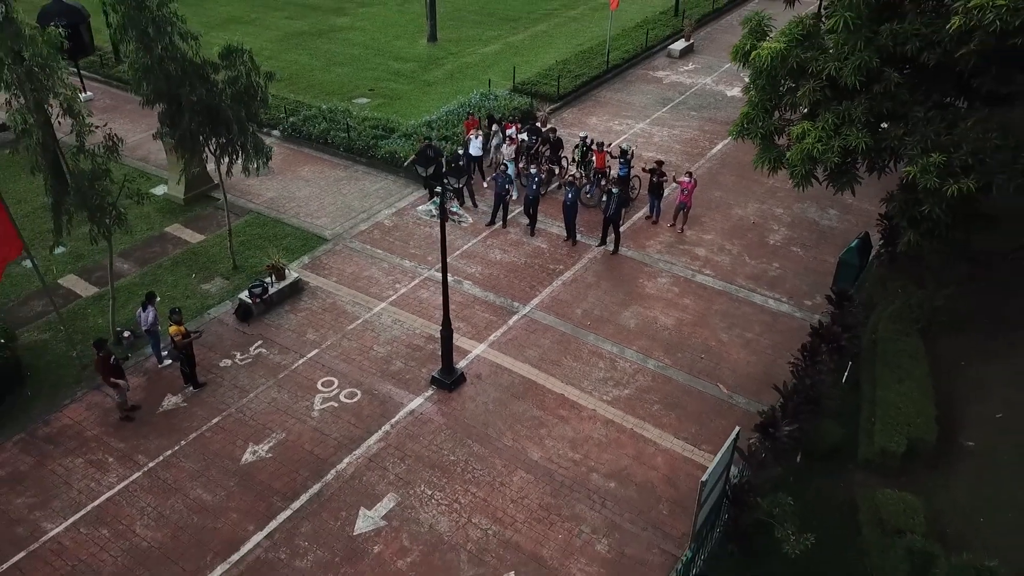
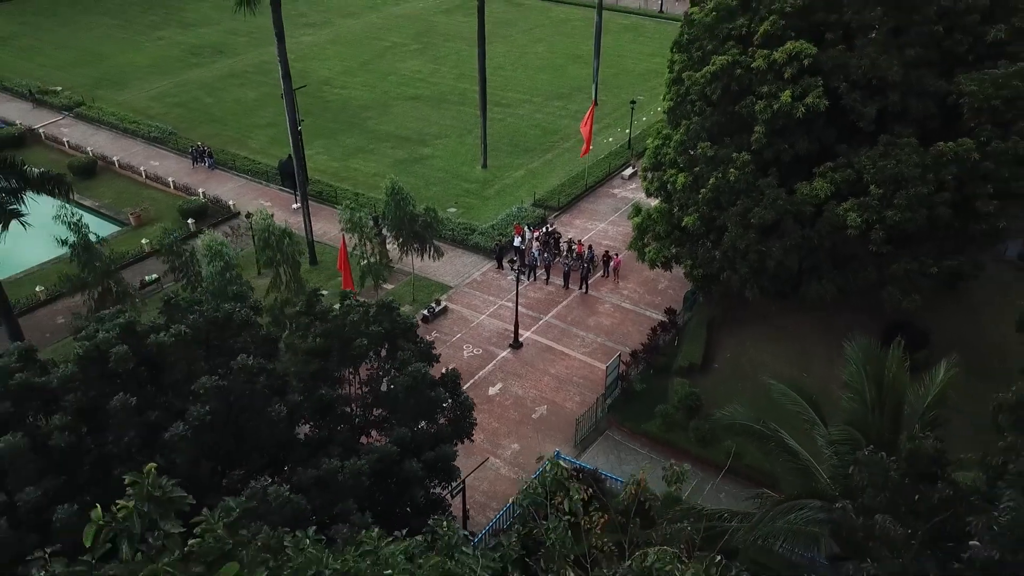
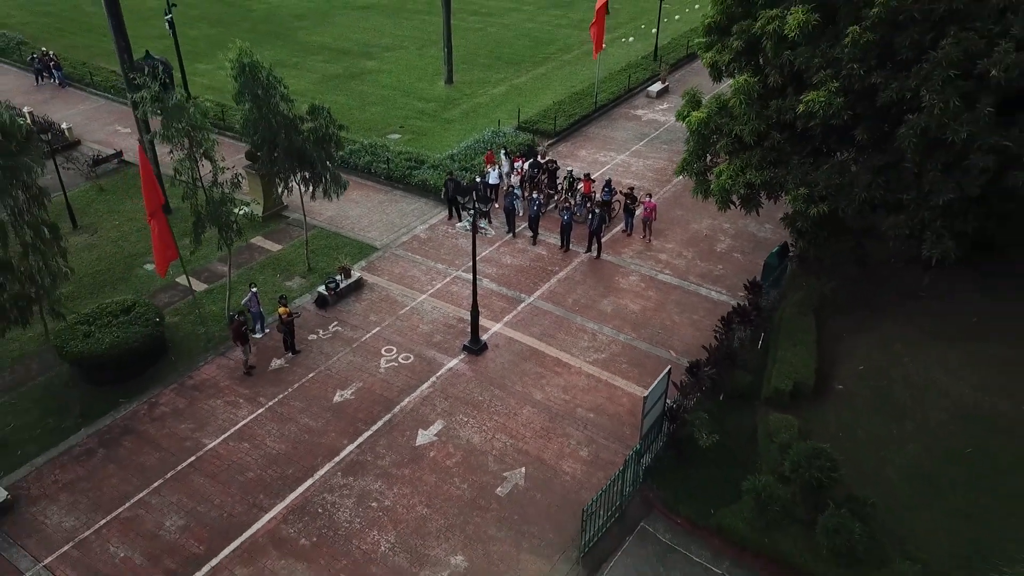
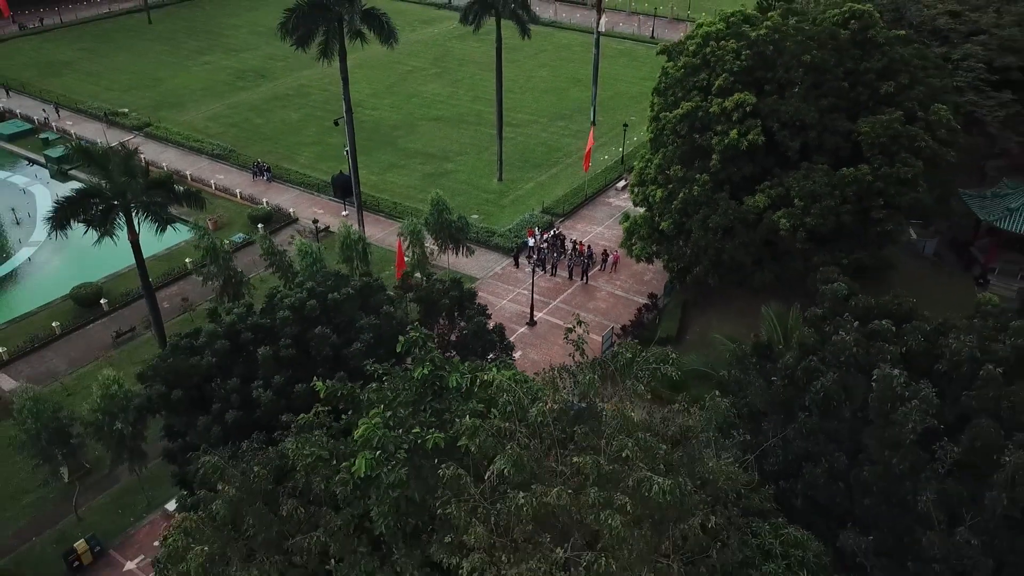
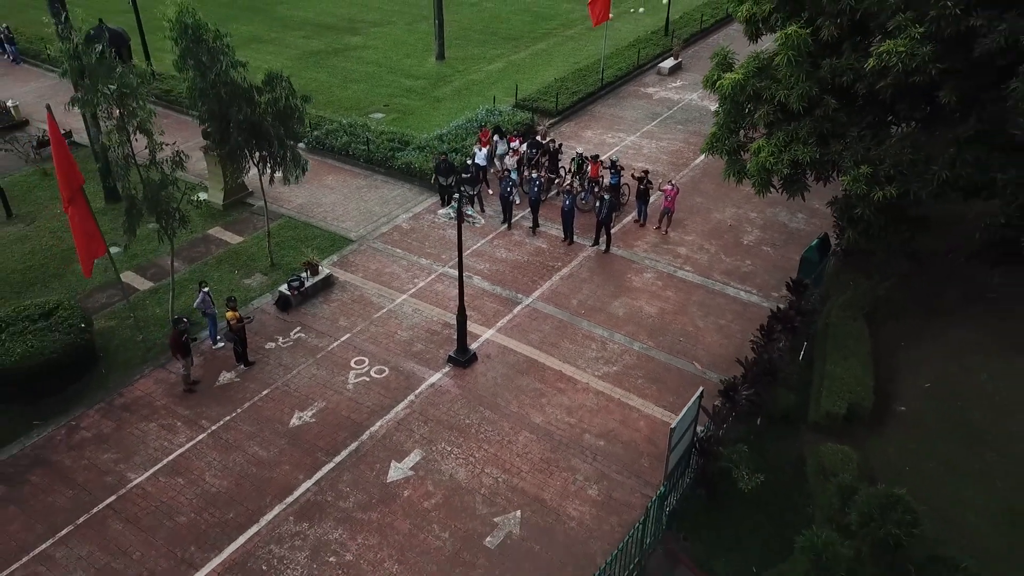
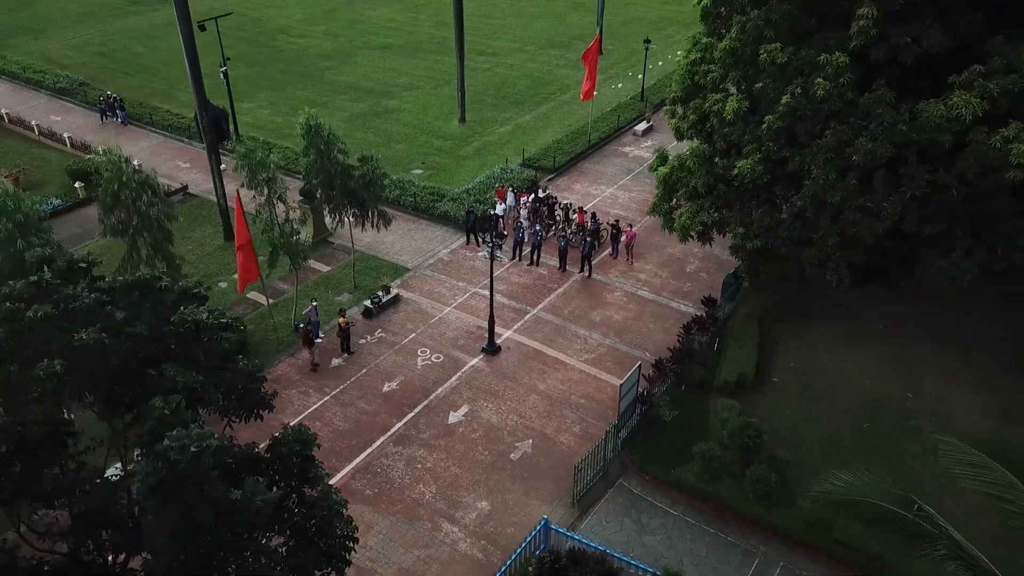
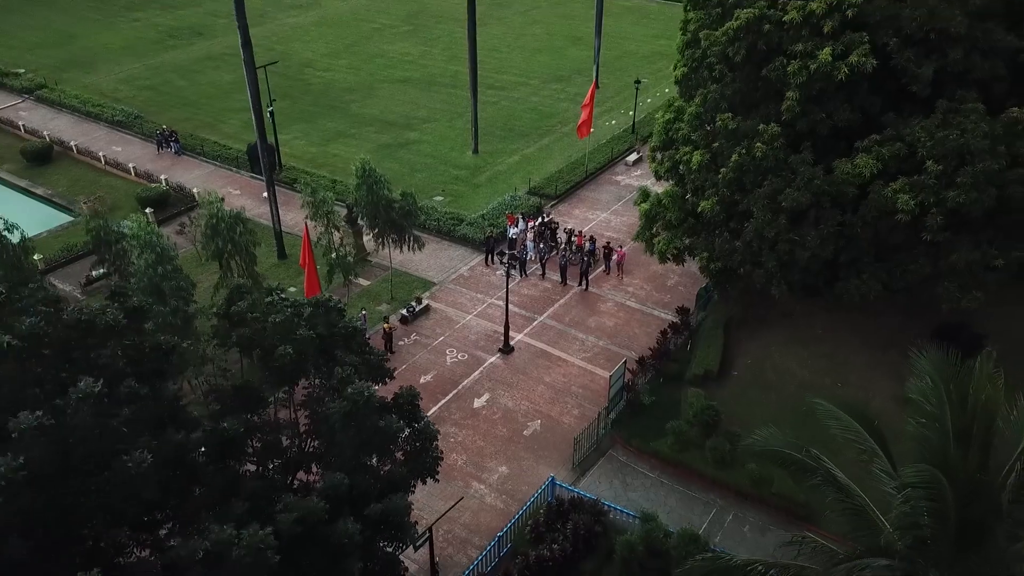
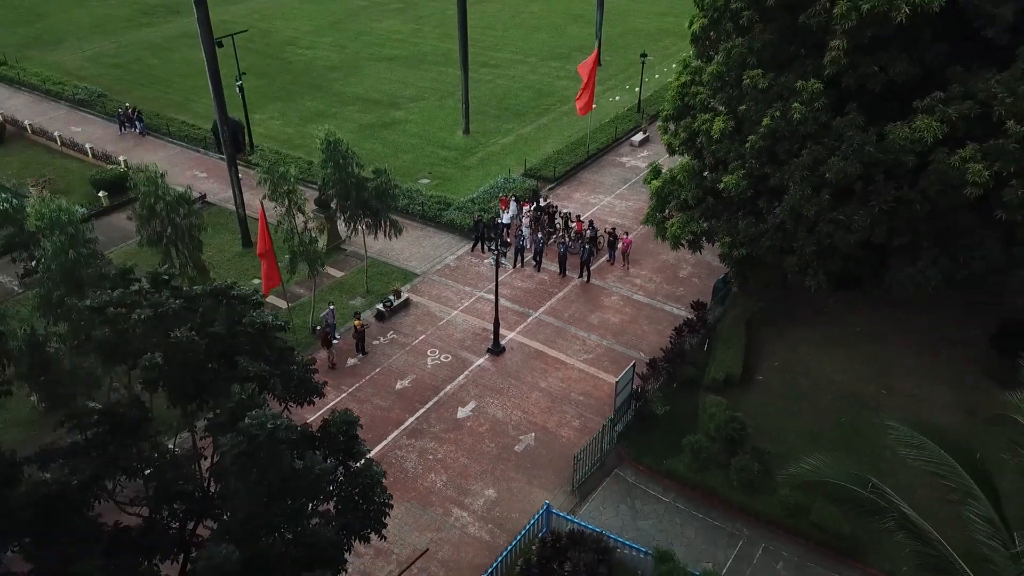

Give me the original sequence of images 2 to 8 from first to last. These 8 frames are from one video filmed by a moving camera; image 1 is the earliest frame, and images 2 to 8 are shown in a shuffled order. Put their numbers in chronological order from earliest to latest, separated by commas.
5, 3, 6, 8, 7, 2, 4
